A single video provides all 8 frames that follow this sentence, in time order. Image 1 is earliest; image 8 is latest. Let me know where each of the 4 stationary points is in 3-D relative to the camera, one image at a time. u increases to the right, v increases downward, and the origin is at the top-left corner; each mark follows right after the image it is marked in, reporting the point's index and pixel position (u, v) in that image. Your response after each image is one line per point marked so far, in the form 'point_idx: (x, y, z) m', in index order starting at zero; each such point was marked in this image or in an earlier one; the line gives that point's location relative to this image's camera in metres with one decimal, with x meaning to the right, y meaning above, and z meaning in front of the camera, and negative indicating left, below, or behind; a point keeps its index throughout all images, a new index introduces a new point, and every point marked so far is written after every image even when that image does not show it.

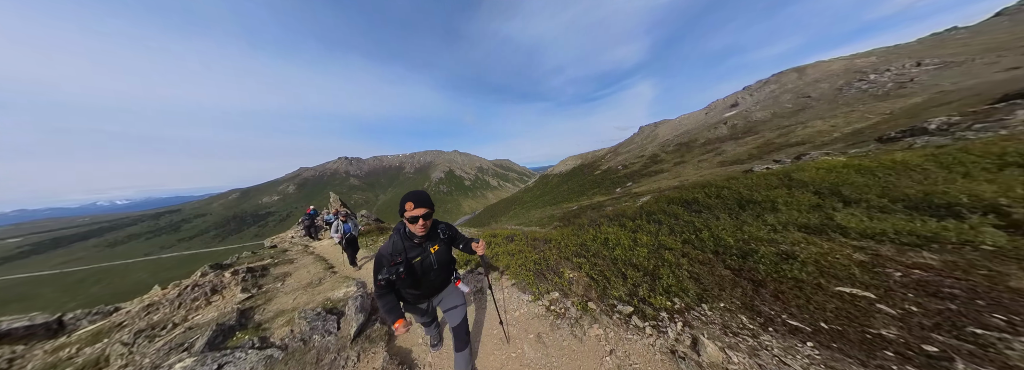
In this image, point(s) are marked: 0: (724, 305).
0: (+5.8, -3.3, +4.9) m
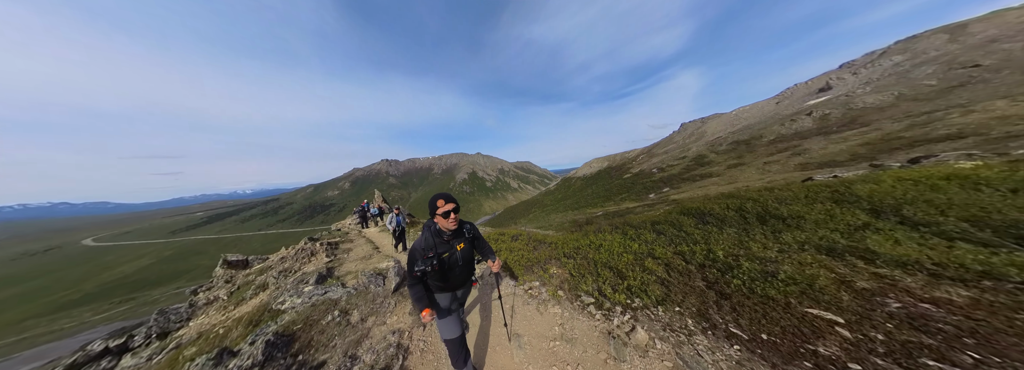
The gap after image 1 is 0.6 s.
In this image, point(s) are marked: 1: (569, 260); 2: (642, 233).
0: (+5.3, -4.0, +5.7) m
1: (+3.1, -4.1, +9.6) m
2: (+9.7, -4.0, +13.4) m
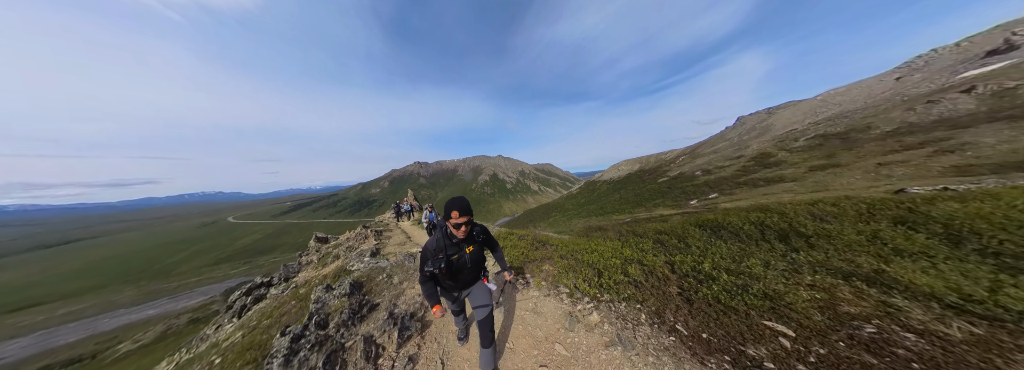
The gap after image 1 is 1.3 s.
0: (+4.9, -4.7, +6.8) m
1: (+3.2, -4.8, +11.0) m
2: (+10.2, -4.9, +13.9) m
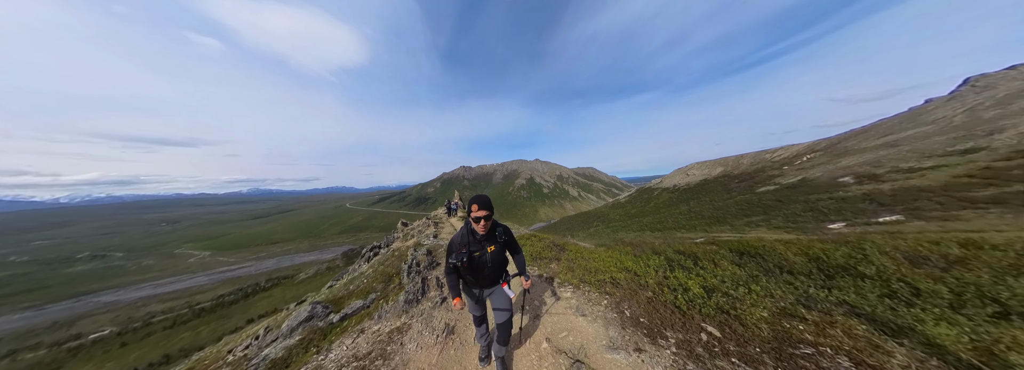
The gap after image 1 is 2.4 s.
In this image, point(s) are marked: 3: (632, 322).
0: (+4.9, -6.0, +9.5) m
1: (+4.2, -6.0, +13.9) m
2: (+11.6, -6.7, +15.2) m
3: (+5.5, -6.1, +7.9) m
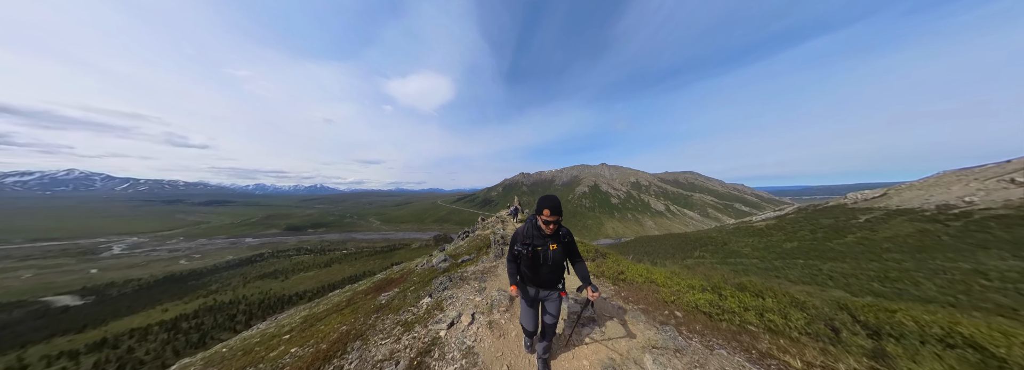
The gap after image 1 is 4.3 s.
0: (+7.8, -7.7, +14.0) m
1: (+8.3, -7.9, +18.5) m
2: (+15.7, -9.1, +17.6) m
3: (+7.9, -7.8, +12.3) m
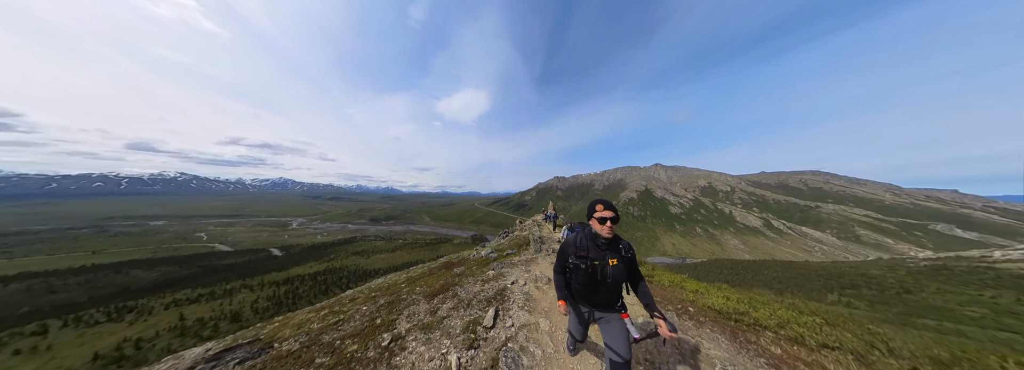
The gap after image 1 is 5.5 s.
0: (+10.0, -8.1, +14.8) m
1: (+11.3, -8.5, +19.1) m
2: (+18.4, -9.7, +16.8) m
3: (+9.8, -8.1, +13.1) m
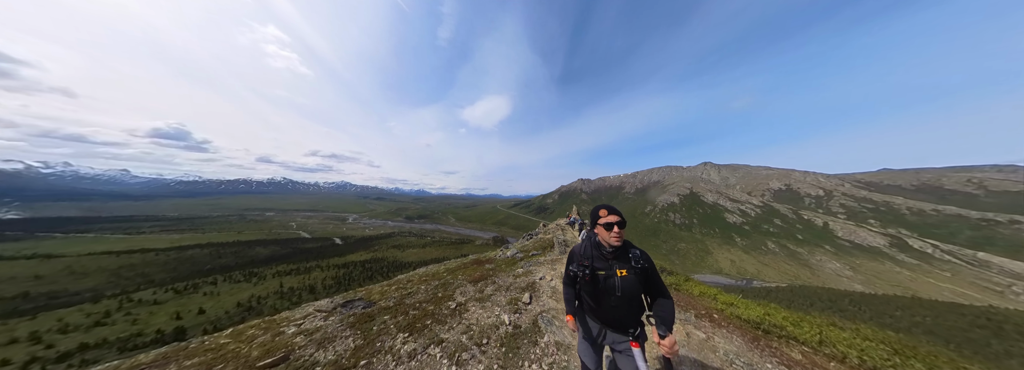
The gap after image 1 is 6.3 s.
0: (+8.9, -8.7, +13.5) m
1: (+11.0, -9.1, +17.4) m
2: (+17.6, -10.3, +13.8) m
3: (+8.3, -8.7, +11.8) m
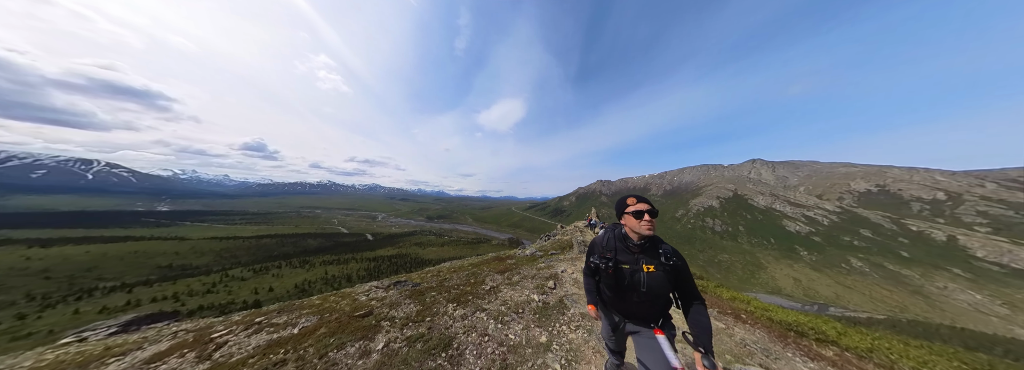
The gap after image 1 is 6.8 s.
0: (+7.6, -8.5, +12.1) m
1: (+10.2, -9.0, +15.7) m
2: (+16.2, -10.1, +11.2) m
3: (+6.8, -8.5, +10.6) m
